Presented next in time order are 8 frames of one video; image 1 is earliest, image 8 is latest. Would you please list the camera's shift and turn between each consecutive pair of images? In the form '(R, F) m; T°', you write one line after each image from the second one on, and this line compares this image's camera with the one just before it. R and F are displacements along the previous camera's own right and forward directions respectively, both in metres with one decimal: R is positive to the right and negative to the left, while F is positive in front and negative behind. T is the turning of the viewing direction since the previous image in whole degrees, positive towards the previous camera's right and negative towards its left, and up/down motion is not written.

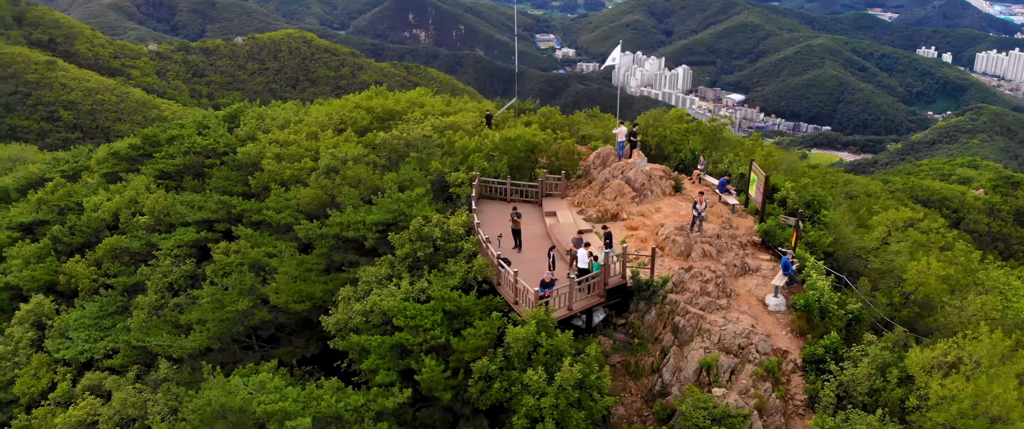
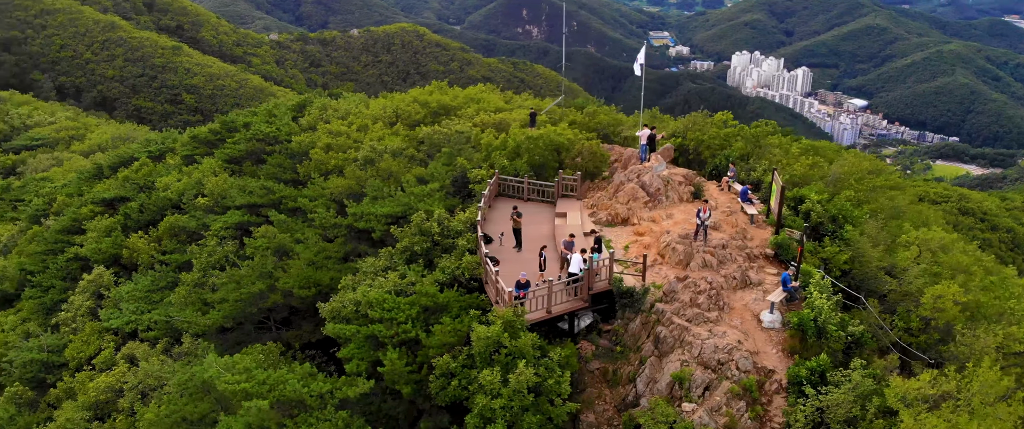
(+3.0, +0.2) m; -8°
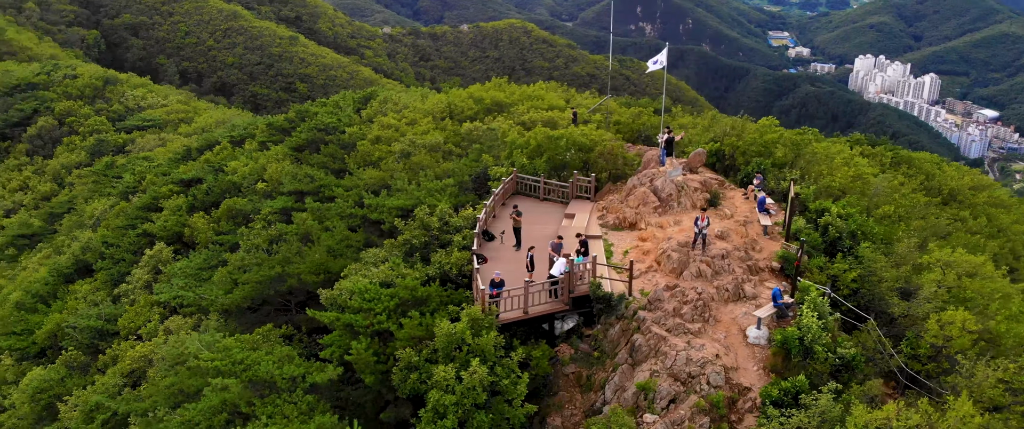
(+2.9, +0.2) m; -8°
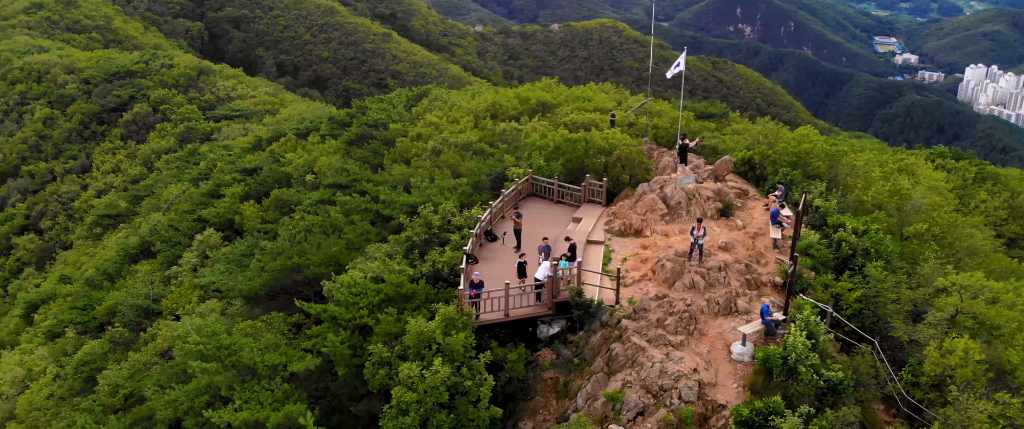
(+2.4, +0.2) m; -7°
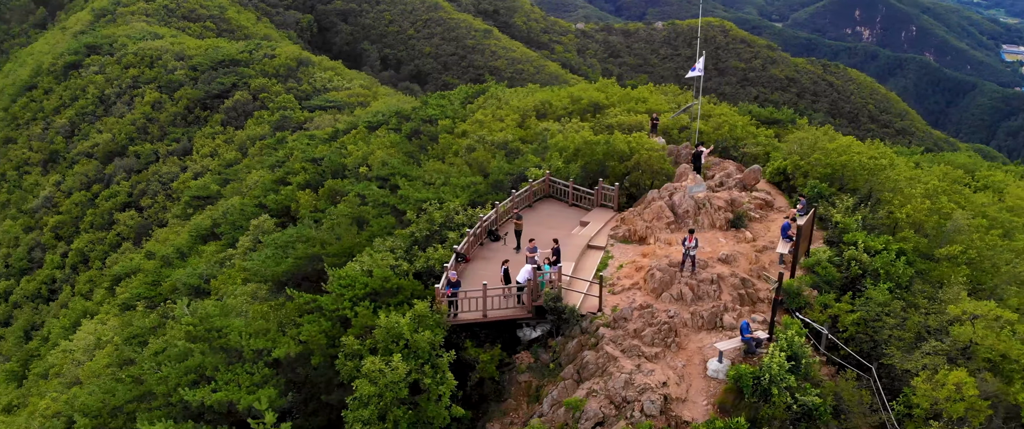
(+2.8, +0.2) m; -8°
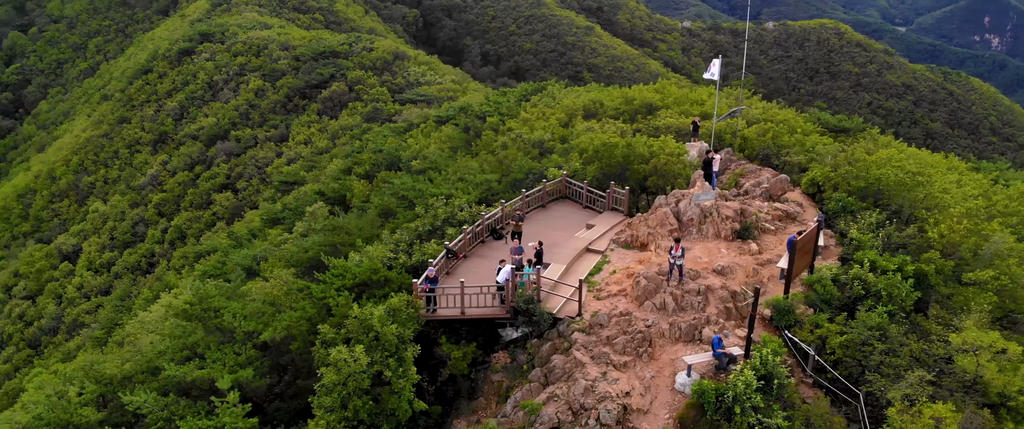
(+2.8, +0.2) m; -8°
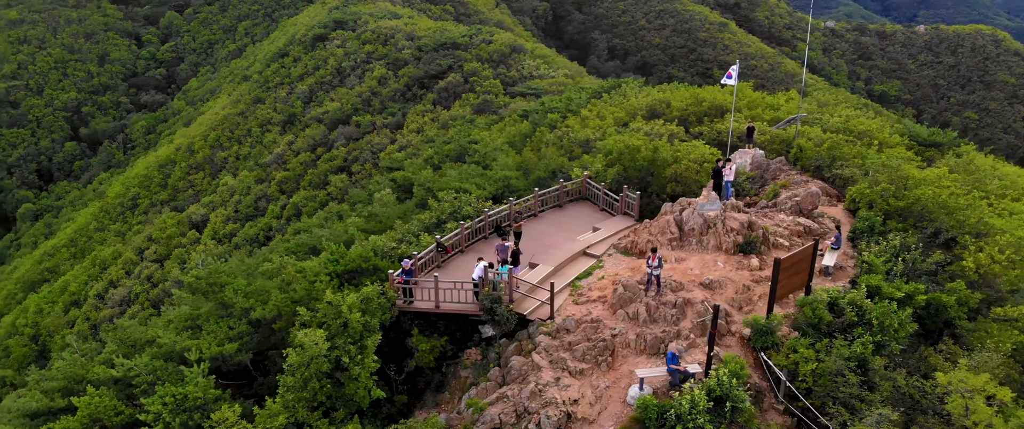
(+3.5, +0.4) m; -10°
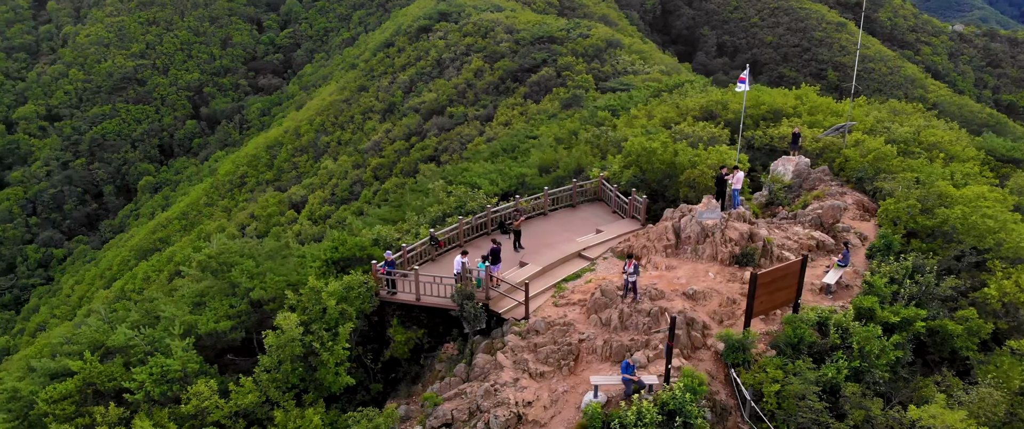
(+2.9, +0.3) m; -8°
